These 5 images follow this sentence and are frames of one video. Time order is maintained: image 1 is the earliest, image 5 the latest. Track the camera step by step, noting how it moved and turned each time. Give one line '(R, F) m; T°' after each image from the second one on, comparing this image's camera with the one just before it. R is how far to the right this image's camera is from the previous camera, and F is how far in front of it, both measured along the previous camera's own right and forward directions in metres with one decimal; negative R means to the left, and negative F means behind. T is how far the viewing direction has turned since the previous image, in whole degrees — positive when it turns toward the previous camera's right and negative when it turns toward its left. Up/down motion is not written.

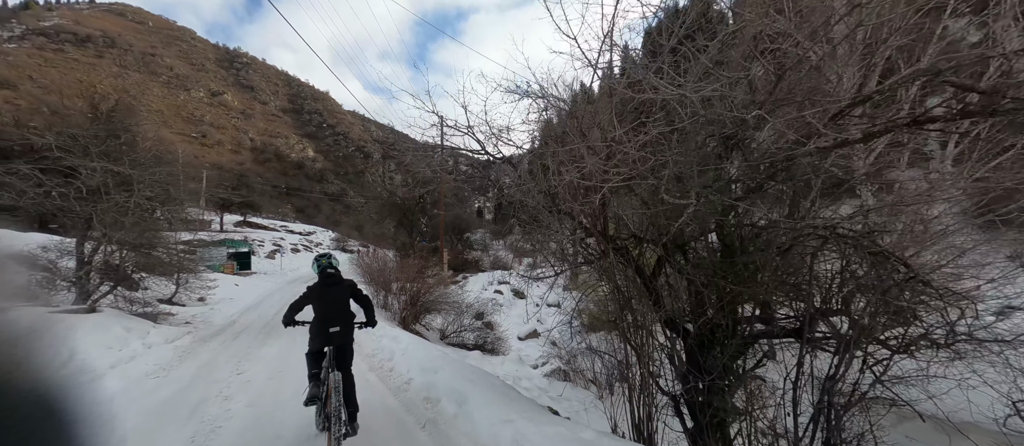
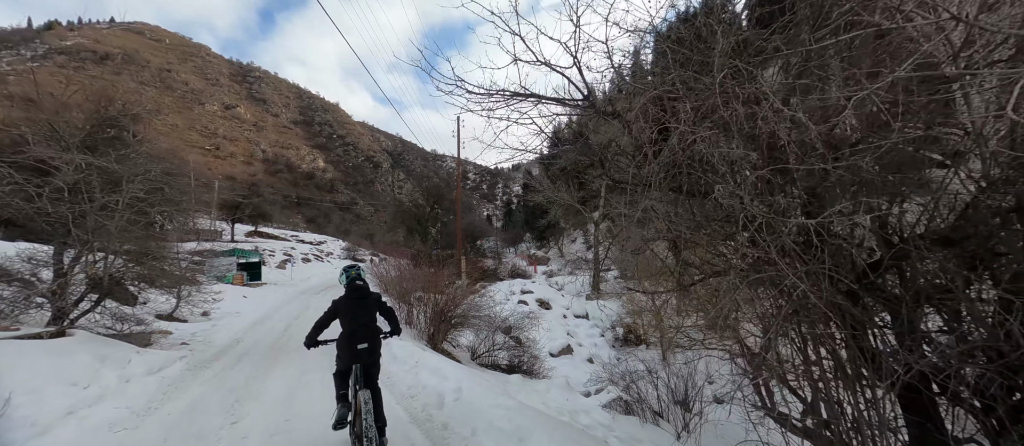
(-0.3, +0.5) m; -1°
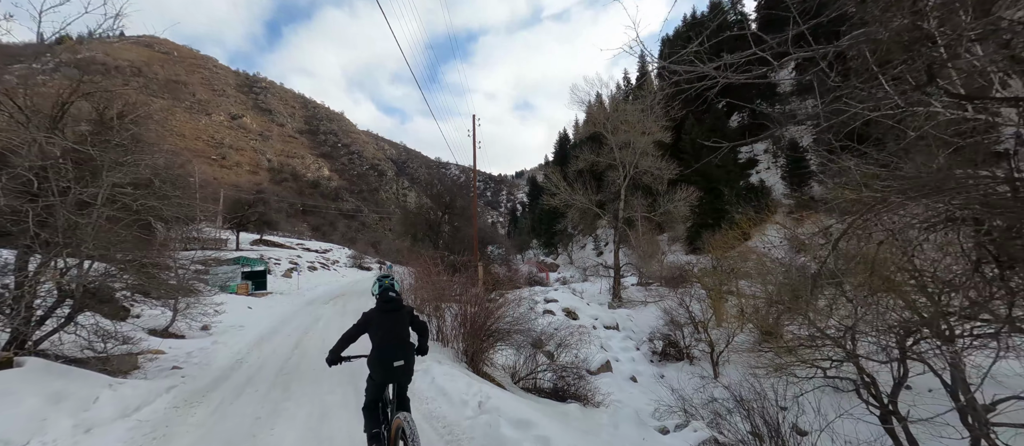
(-0.3, +0.5) m; -1°
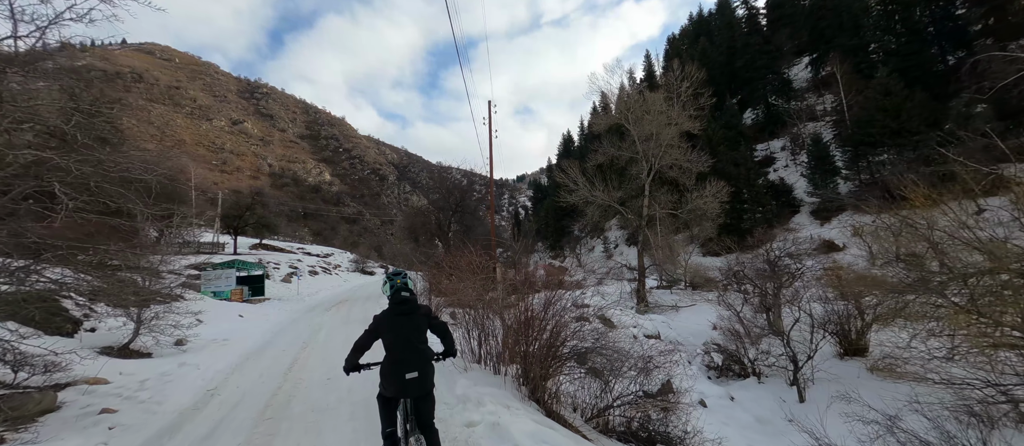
(-0.4, +0.8) m; 0°
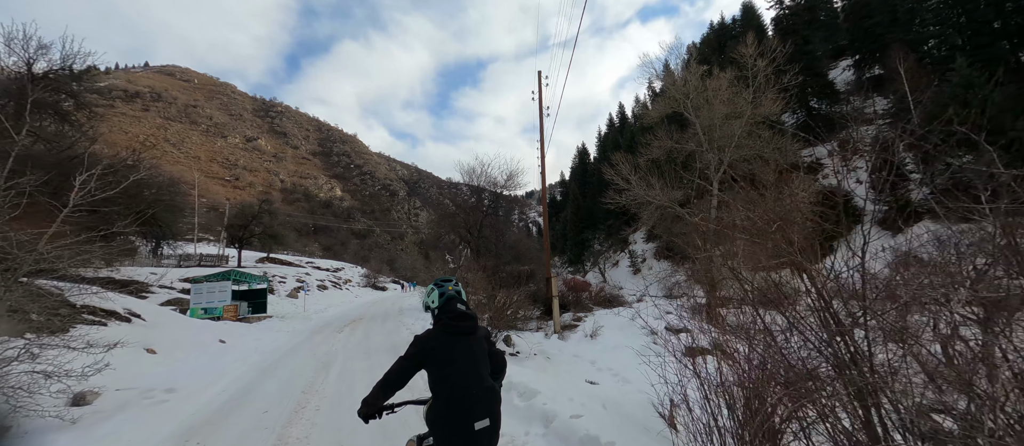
(-0.7, +1.6) m; -1°
